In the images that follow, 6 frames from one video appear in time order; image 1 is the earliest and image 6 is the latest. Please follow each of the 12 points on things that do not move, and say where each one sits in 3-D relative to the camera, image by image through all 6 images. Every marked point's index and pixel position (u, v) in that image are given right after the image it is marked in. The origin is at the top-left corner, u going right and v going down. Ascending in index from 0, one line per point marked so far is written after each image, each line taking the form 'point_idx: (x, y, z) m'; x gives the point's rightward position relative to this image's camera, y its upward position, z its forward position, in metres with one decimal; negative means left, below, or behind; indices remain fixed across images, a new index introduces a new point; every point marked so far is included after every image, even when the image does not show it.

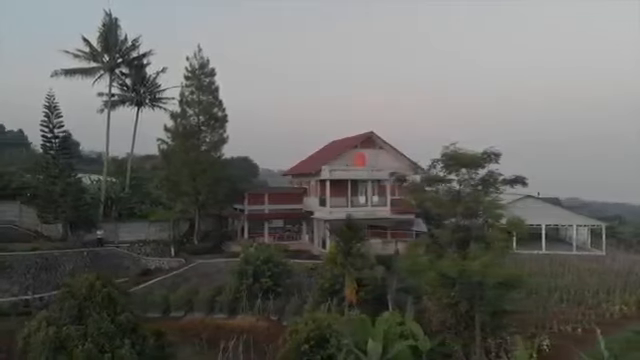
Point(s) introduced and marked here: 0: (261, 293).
0: (-1.8, -3.3, +18.4) m
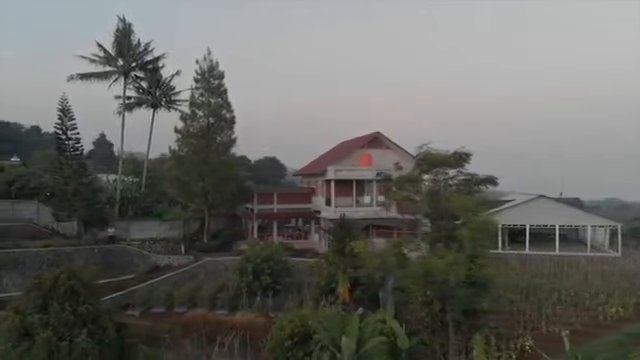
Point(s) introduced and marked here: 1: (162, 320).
0: (-1.8, -3.3, +18.9) m
1: (-4.6, -4.1, +18.2) m
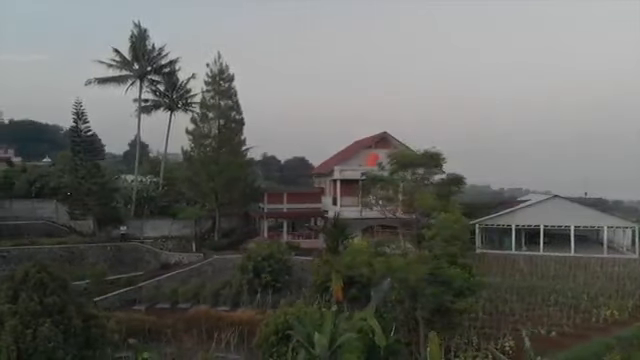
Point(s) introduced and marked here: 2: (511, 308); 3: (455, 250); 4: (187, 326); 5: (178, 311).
0: (-1.9, -3.3, +19.4) m
1: (-4.6, -4.1, +18.9) m
2: (+5.0, -3.4, +16.6) m
3: (+2.7, -1.4, +12.8) m
4: (-3.9, -4.3, +18.4) m
5: (-4.3, -4.0, +19.2) m
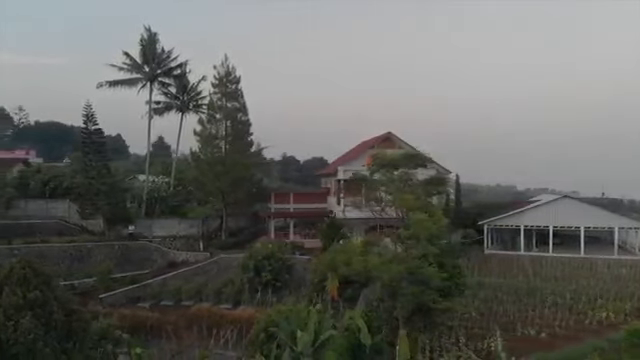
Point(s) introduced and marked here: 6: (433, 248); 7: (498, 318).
0: (-1.9, -3.3, +19.7) m
1: (-4.7, -4.1, +19.3) m
2: (+4.9, -3.4, +16.6) m
3: (+2.3, -1.5, +12.9) m
4: (-3.9, -4.3, +18.8) m
5: (-4.4, -4.0, +19.6) m
6: (+2.3, -1.4, +13.1) m
7: (+4.5, -3.5, +16.0) m
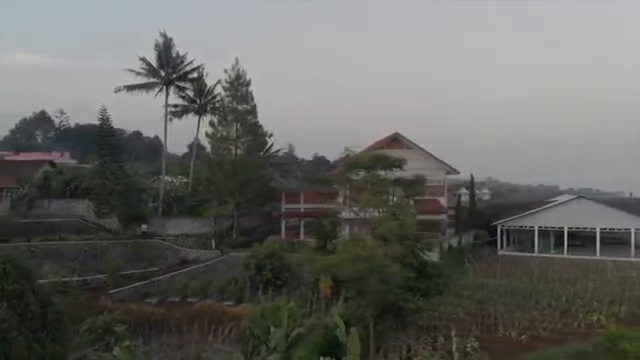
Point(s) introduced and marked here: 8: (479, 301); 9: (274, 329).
0: (-1.9, -3.4, +20.2) m
1: (-4.7, -4.1, +20.1) m
2: (+4.6, -3.4, +16.5) m
3: (+1.7, -1.5, +13.1) m
4: (-4.0, -4.3, +19.4) m
5: (-4.4, -4.1, +20.3) m
6: (+1.8, -1.5, +13.2) m
7: (+4.2, -3.5, +15.9) m
8: (+4.5, -3.3, +17.6) m
9: (-1.0, -3.2, +13.4) m
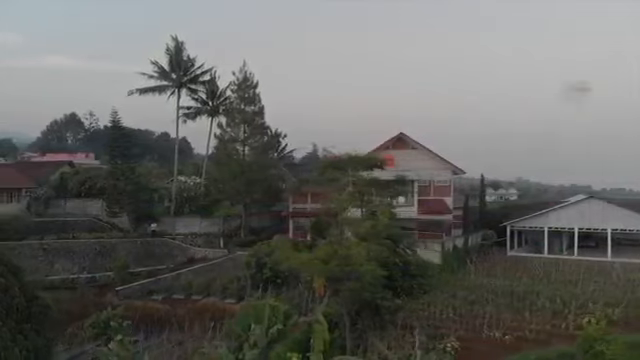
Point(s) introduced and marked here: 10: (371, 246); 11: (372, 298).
0: (-1.9, -3.4, +20.5) m
1: (-4.8, -4.1, +20.6) m
2: (+4.3, -3.4, +16.5) m
3: (+1.2, -1.5, +13.2) m
4: (-4.1, -4.3, +19.9) m
5: (-4.4, -4.1, +20.9) m
6: (+1.3, -1.5, +13.4) m
7: (+3.9, -3.5, +15.9) m
8: (+4.3, -3.3, +17.5) m
9: (-1.5, -3.2, +13.7) m
10: (+1.1, -1.4, +13.4) m
11: (+1.0, -2.5, +12.9) m
